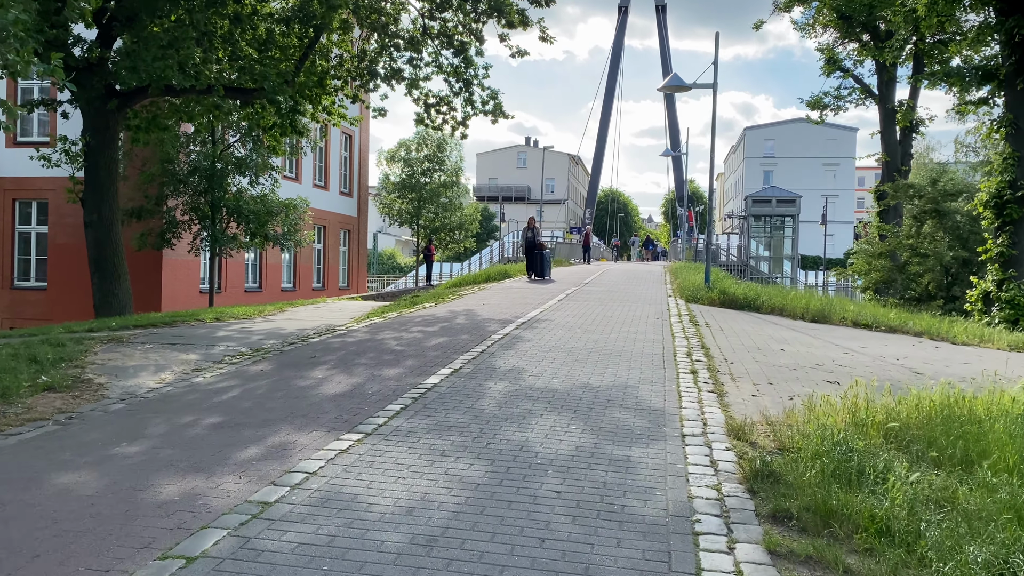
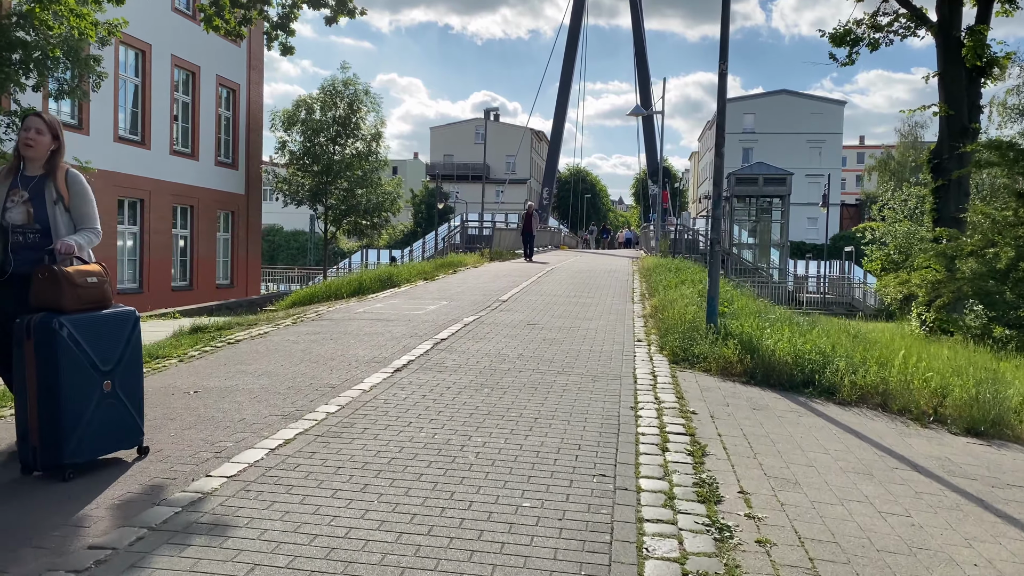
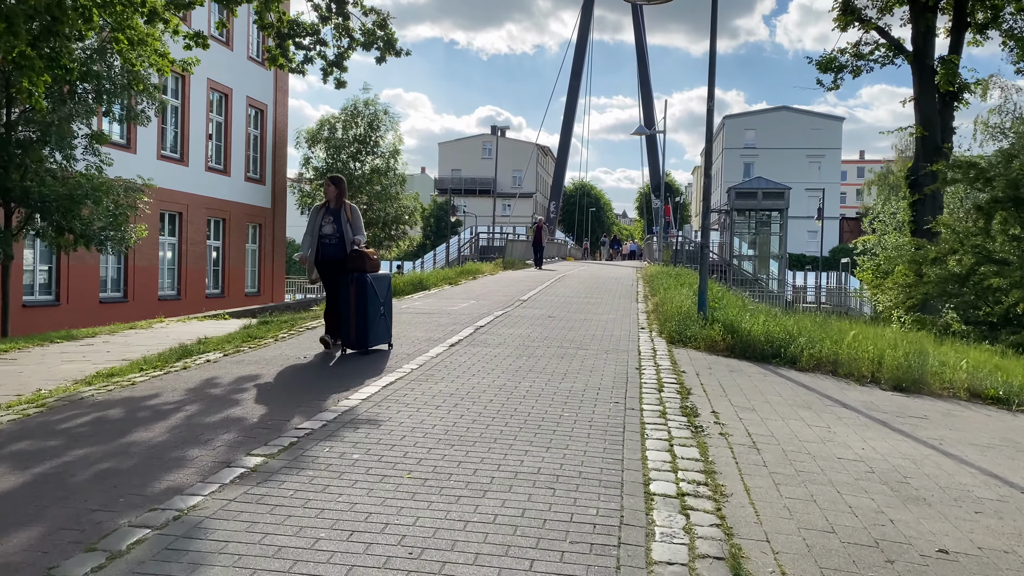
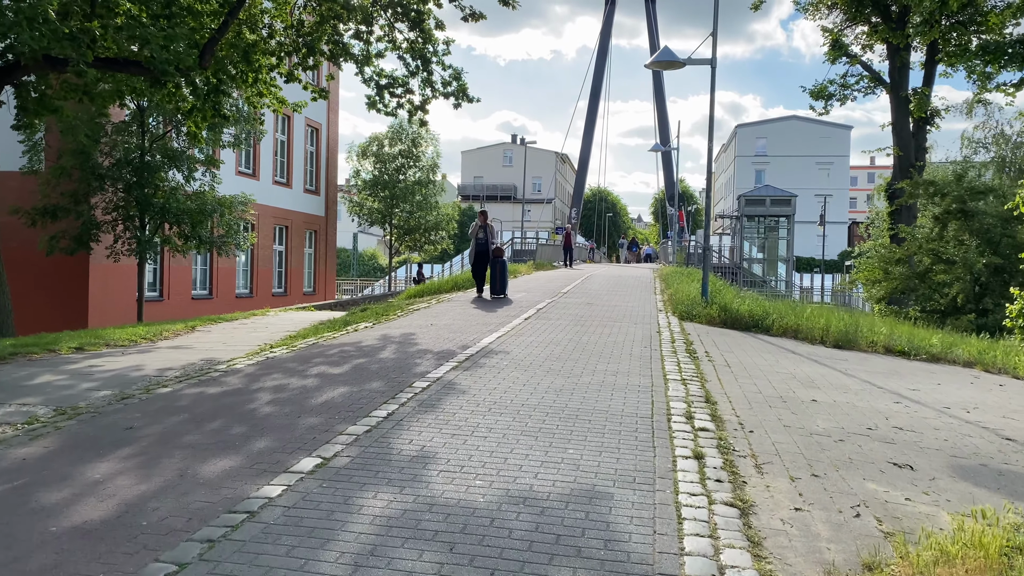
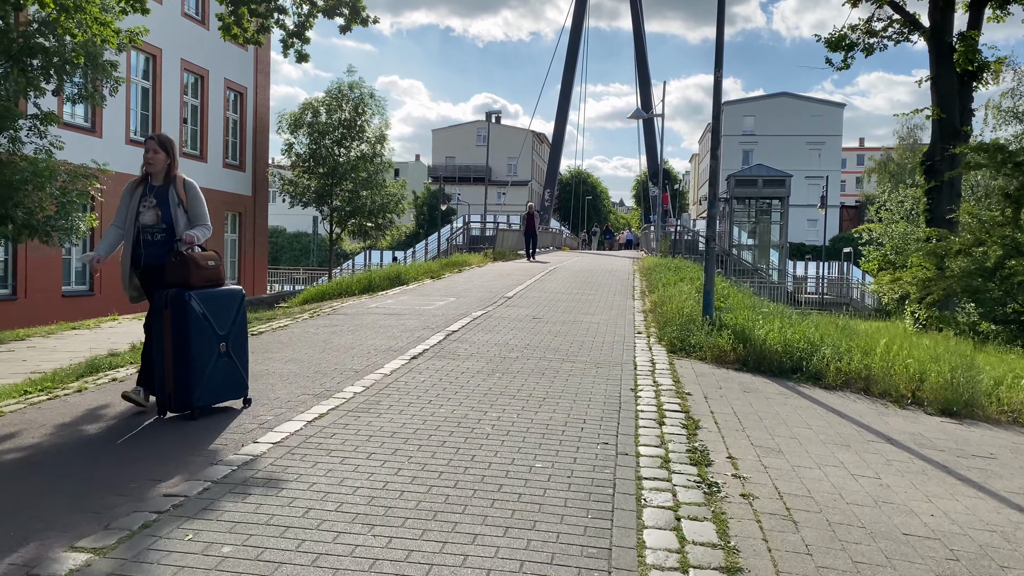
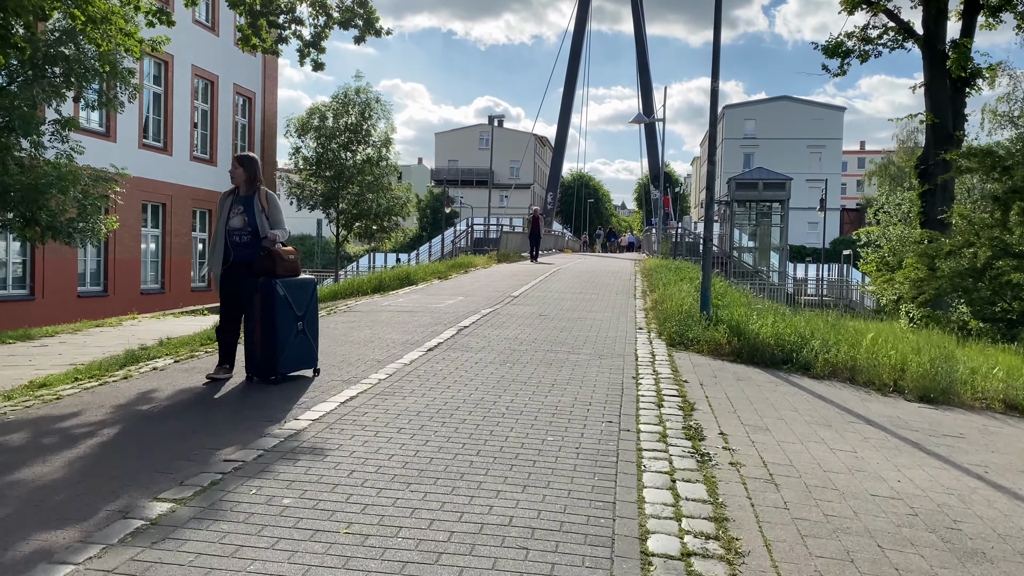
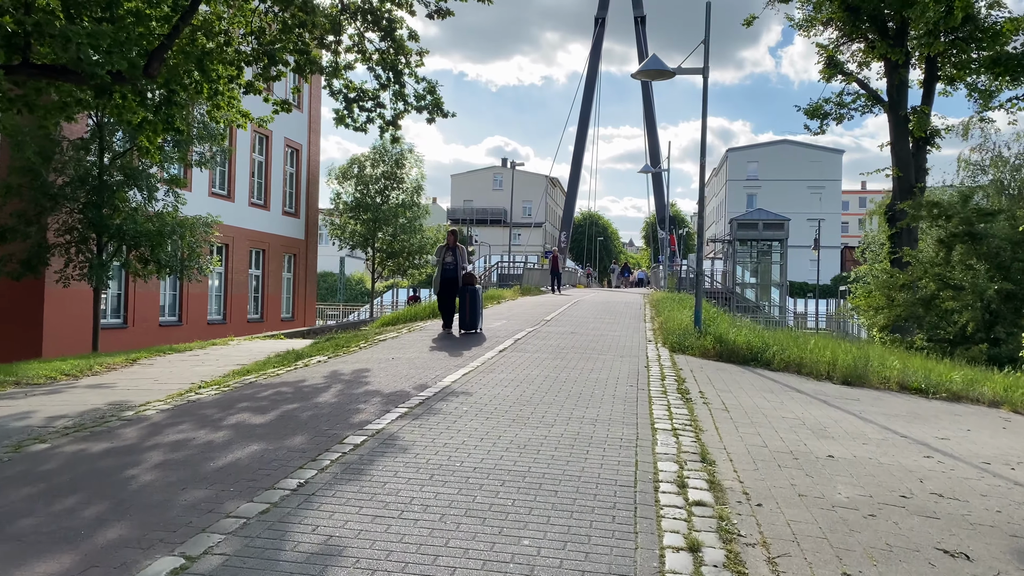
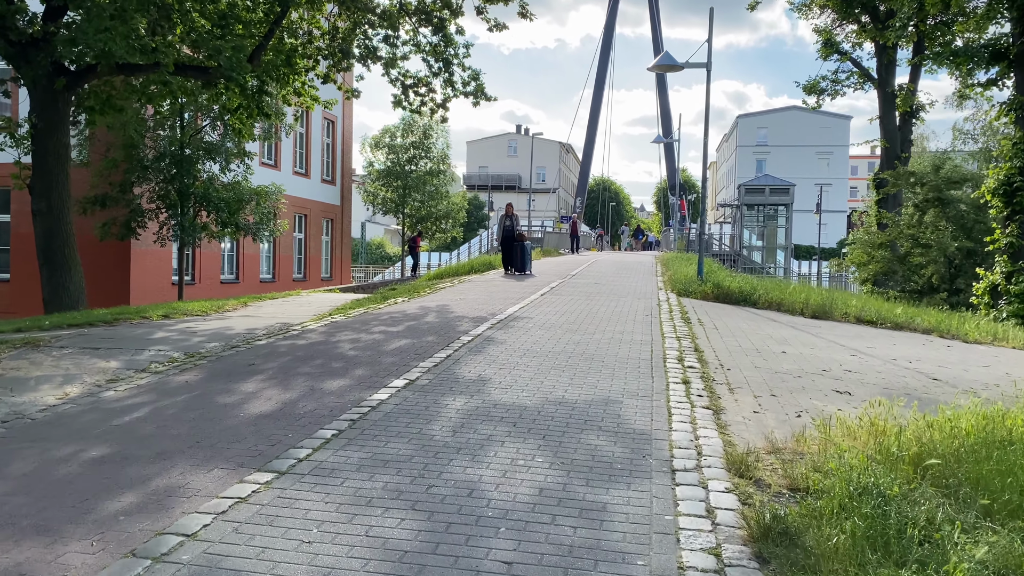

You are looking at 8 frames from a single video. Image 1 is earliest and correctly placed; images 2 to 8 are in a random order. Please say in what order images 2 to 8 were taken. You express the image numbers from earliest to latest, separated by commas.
8, 4, 7, 3, 6, 5, 2
